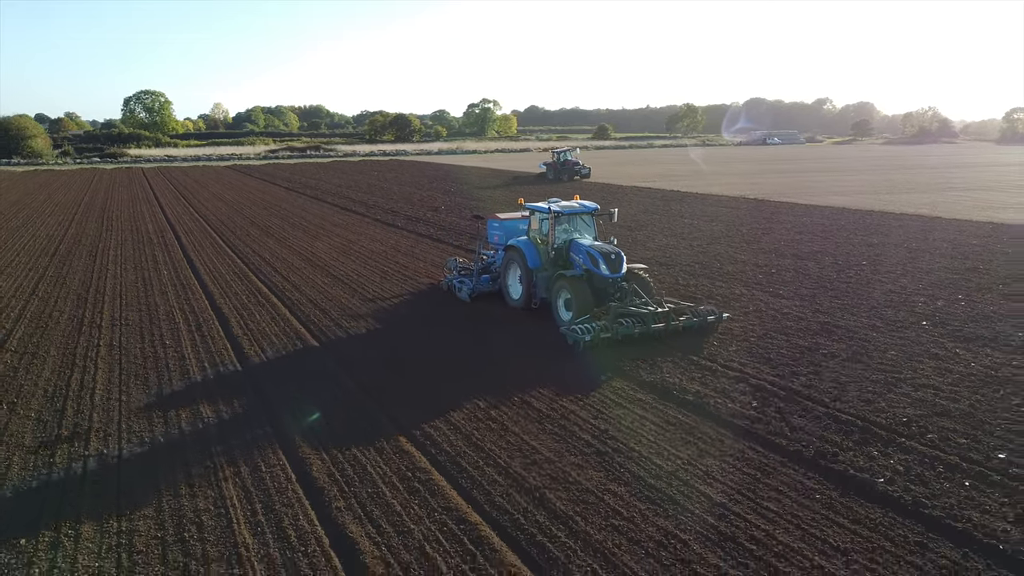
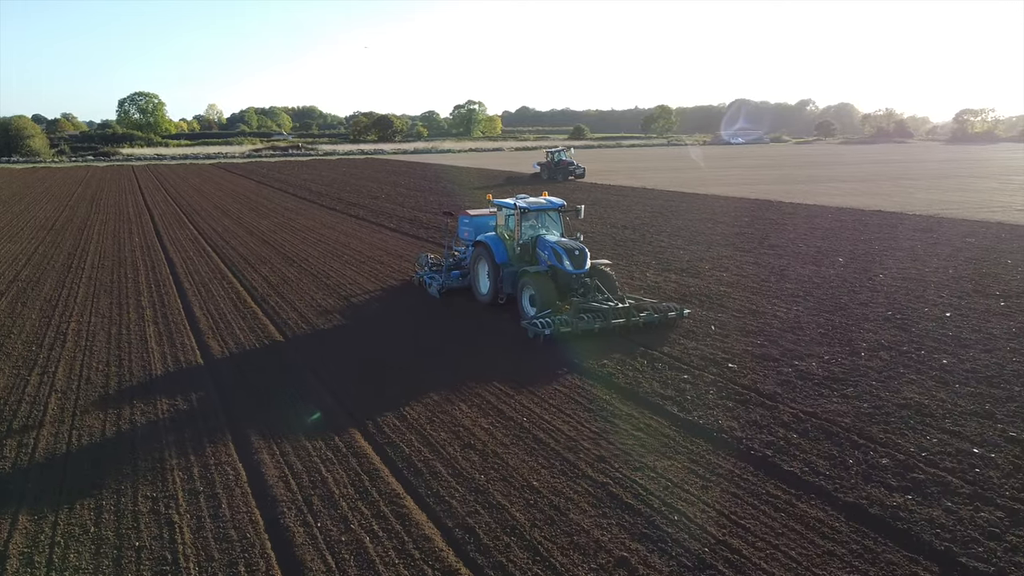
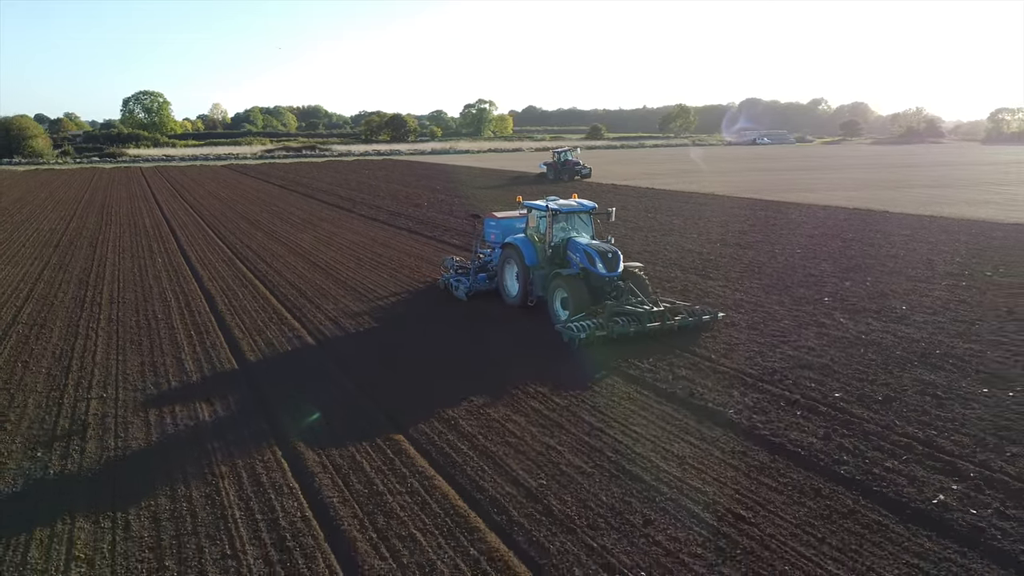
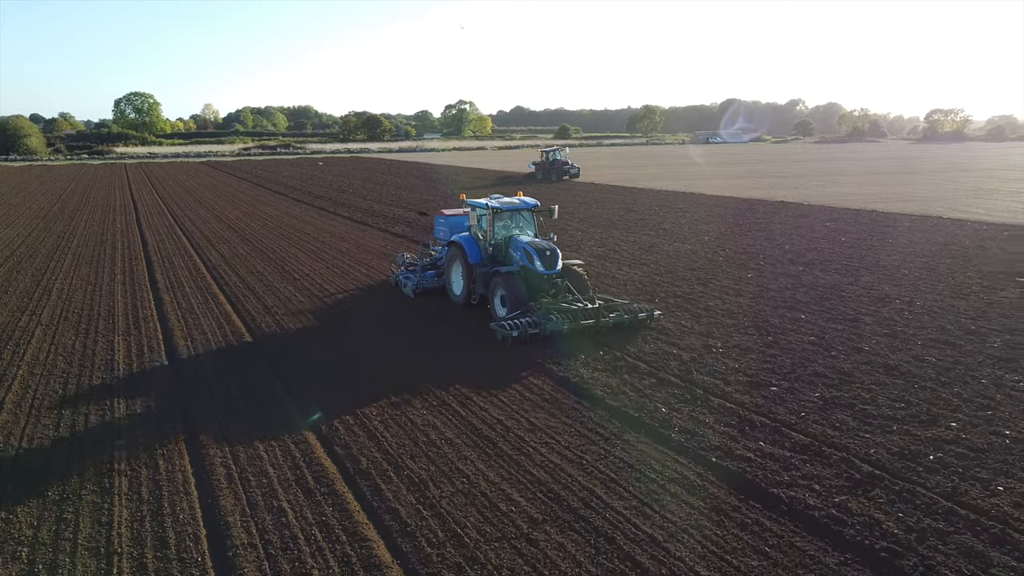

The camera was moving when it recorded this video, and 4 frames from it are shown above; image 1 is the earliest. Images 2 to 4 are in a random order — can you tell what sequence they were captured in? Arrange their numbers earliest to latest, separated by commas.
3, 2, 4
